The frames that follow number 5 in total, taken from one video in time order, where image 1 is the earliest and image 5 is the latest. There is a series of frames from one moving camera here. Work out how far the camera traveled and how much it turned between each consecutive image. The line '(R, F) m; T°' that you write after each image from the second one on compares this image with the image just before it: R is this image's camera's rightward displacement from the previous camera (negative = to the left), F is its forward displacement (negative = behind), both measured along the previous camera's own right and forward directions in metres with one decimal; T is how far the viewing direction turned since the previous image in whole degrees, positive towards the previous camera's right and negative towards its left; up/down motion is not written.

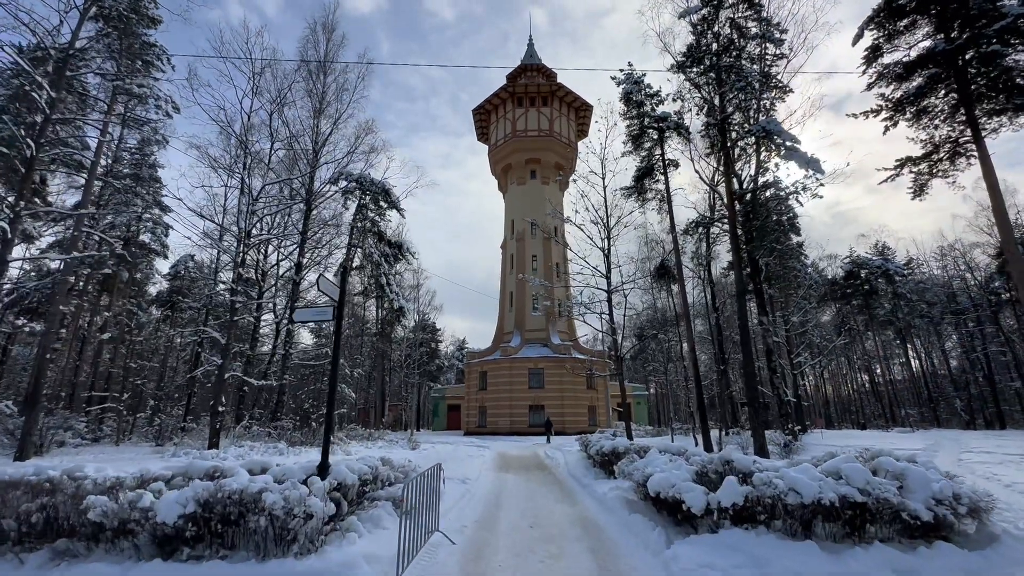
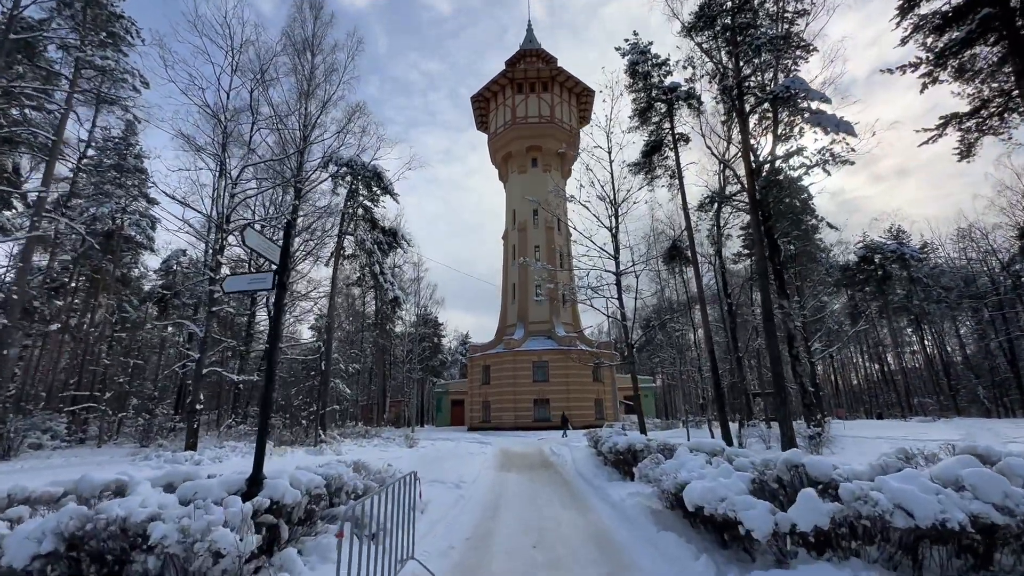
(+0.1, +1.0) m; 0°
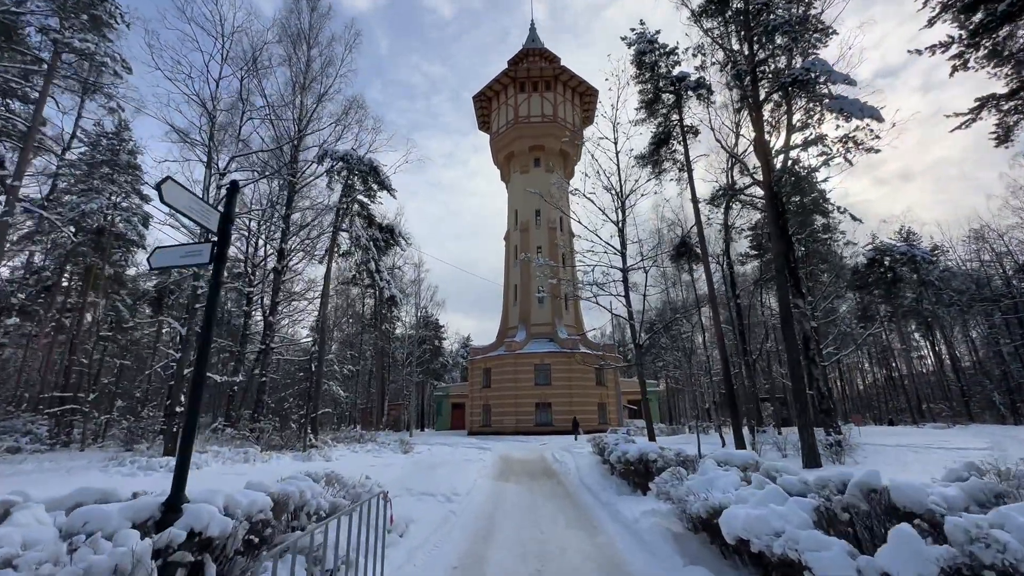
(0.0, +0.6) m; 0°
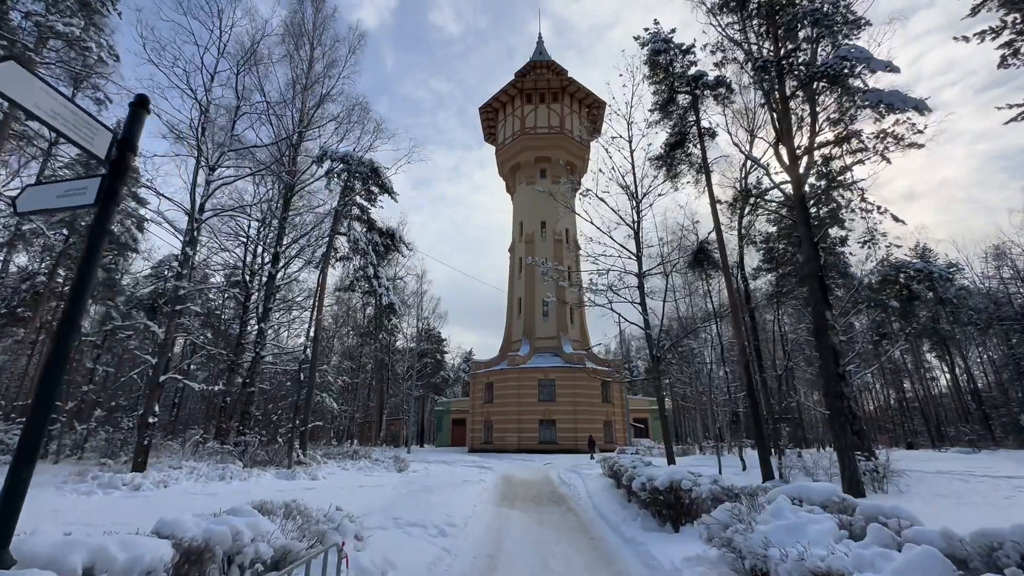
(-0.1, +0.8) m; 0°
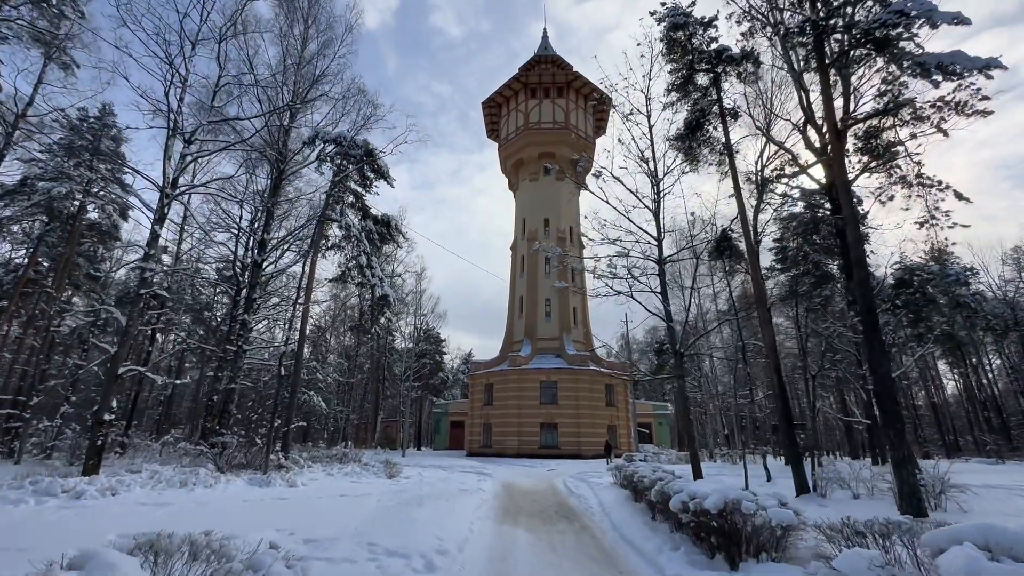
(-0.1, +1.0) m; 0°
